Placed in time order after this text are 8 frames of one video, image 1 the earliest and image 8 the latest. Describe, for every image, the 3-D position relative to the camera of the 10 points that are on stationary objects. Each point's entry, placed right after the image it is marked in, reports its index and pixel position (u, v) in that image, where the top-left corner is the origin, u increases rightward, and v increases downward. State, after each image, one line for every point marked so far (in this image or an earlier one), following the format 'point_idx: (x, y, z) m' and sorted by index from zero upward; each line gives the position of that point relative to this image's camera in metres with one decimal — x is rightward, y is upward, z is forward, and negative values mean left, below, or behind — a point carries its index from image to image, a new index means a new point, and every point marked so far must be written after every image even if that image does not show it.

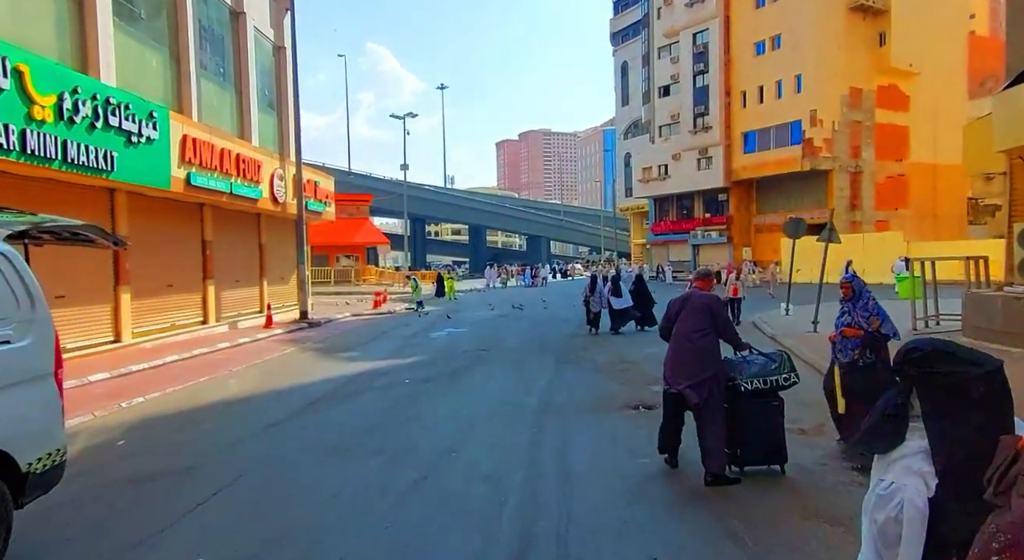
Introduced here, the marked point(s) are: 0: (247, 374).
0: (-5.8, -2.1, +12.7) m
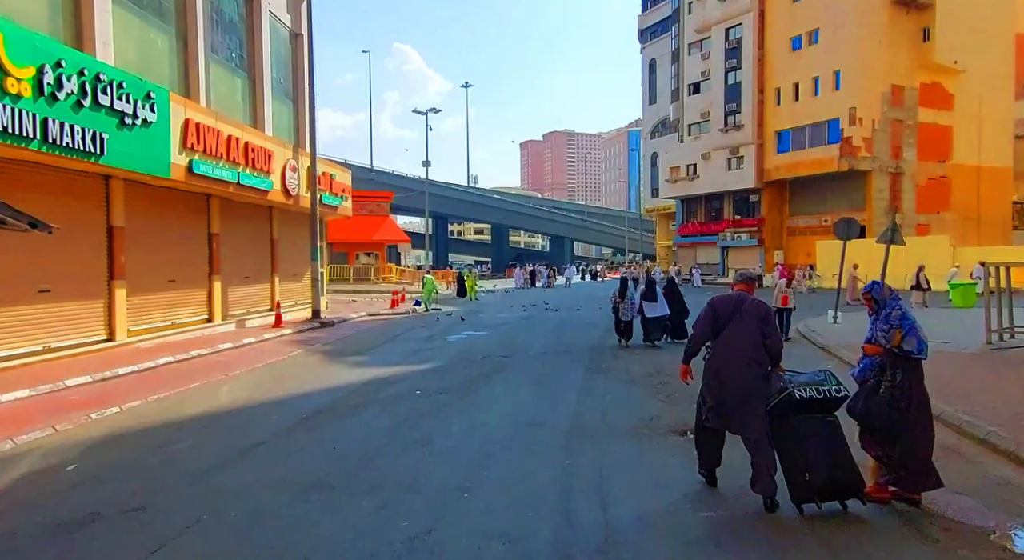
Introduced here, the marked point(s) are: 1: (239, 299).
0: (-5.3, -2.0, +11.5) m
1: (-8.9, -0.6, +19.2) m
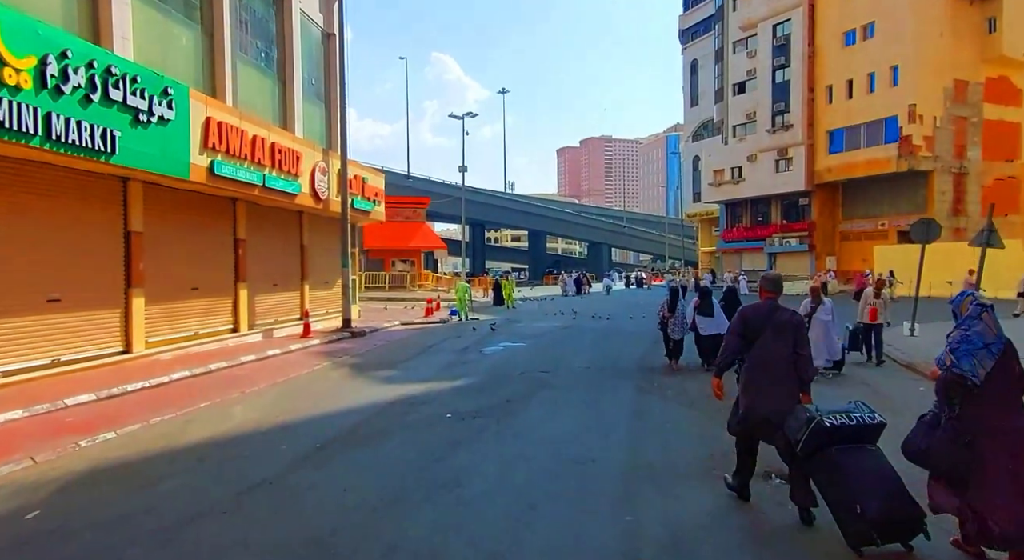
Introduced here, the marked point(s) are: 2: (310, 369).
0: (-4.6, -2.1, +10.5) m
1: (-7.7, -0.9, +18.4) m
2: (-4.8, -2.1, +13.9) m
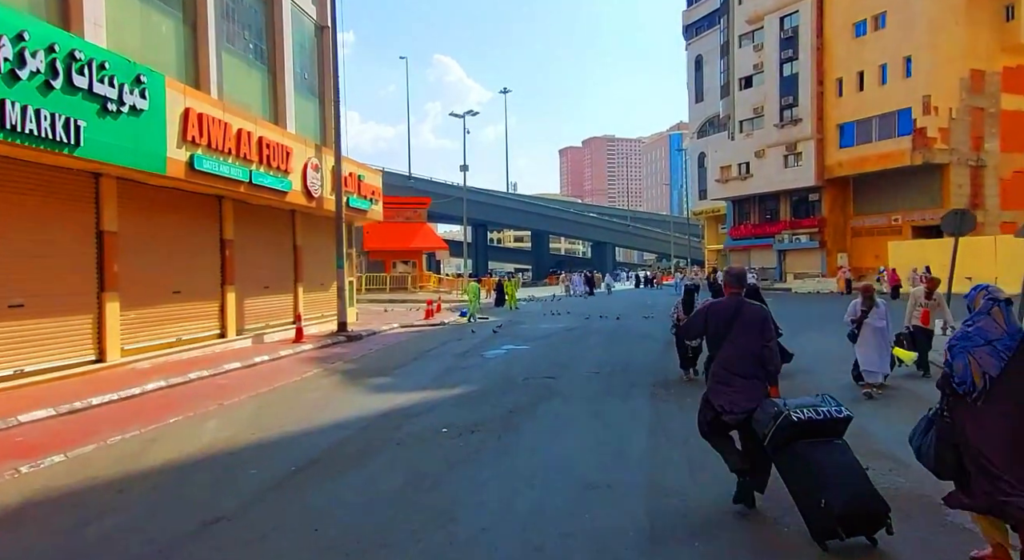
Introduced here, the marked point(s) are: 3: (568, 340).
0: (-4.5, -2.1, +9.6) m
1: (-7.6, -0.9, +17.5) m
2: (-4.7, -2.1, +13.0) m
3: (+1.8, -1.9, +18.3) m
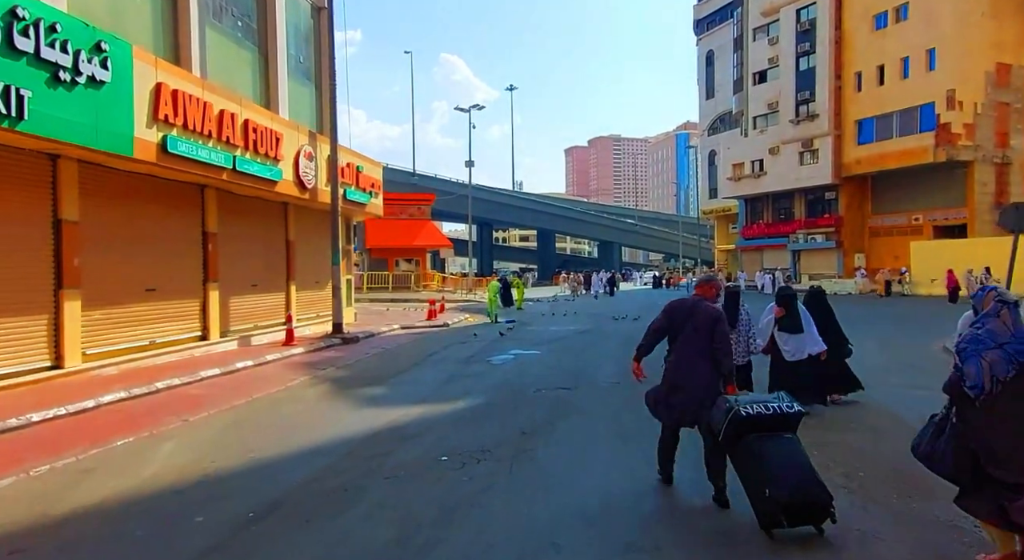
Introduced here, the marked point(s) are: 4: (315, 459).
0: (-4.3, -2.1, +8.2) m
1: (-7.4, -0.9, +16.1) m
2: (-4.5, -2.1, +11.6) m
3: (+2.0, -1.9, +16.9) m
4: (-2.3, -2.1, +7.1) m
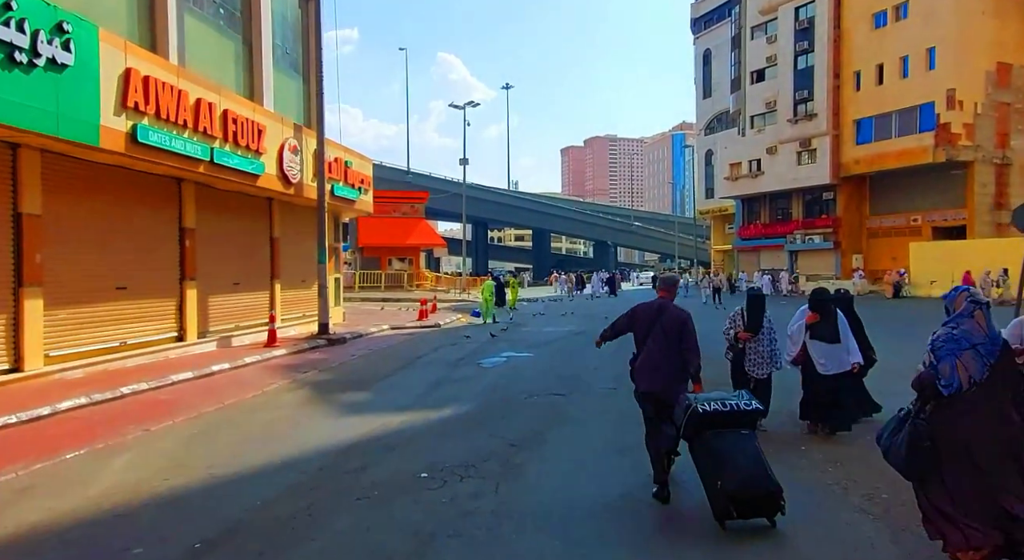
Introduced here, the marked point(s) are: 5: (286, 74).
0: (-4.5, -2.1, +7.5) m
1: (-7.6, -0.8, +15.4) m
2: (-4.7, -2.0, +10.9) m
3: (+1.8, -1.9, +16.3) m
4: (-2.5, -2.1, +6.4) m
5: (-7.5, +6.9, +19.6) m
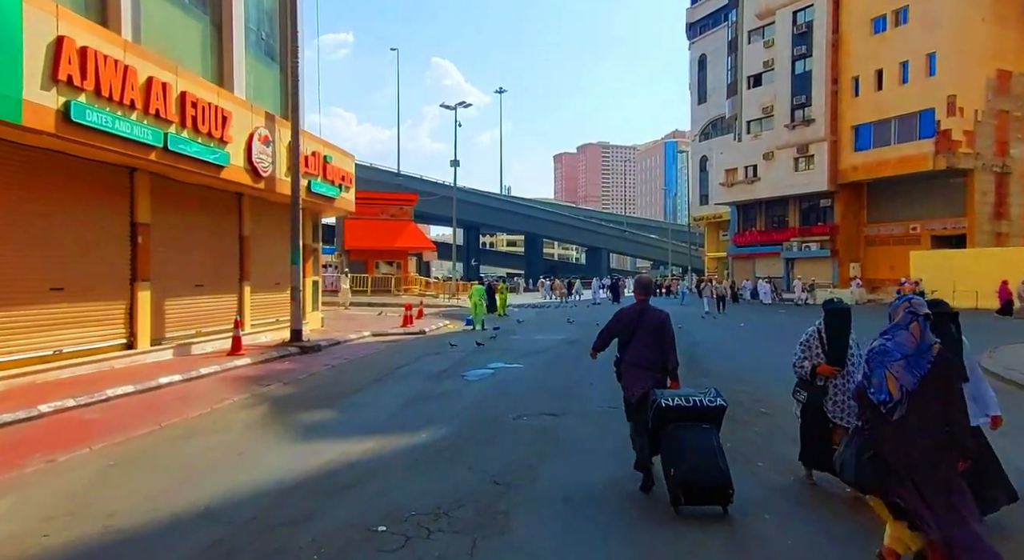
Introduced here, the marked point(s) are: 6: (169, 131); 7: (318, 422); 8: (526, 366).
0: (-4.7, -2.1, +6.2) m
1: (-7.8, -0.9, +14.0) m
2: (-4.9, -2.1, +9.6) m
3: (+1.5, -2.0, +15.0) m
4: (-2.6, -2.1, +5.1) m
5: (-7.8, +6.8, +18.3) m
6: (-6.9, +3.0, +11.8) m
7: (-2.9, -2.1, +8.7) m
8: (+0.3, -2.0, +14.2) m
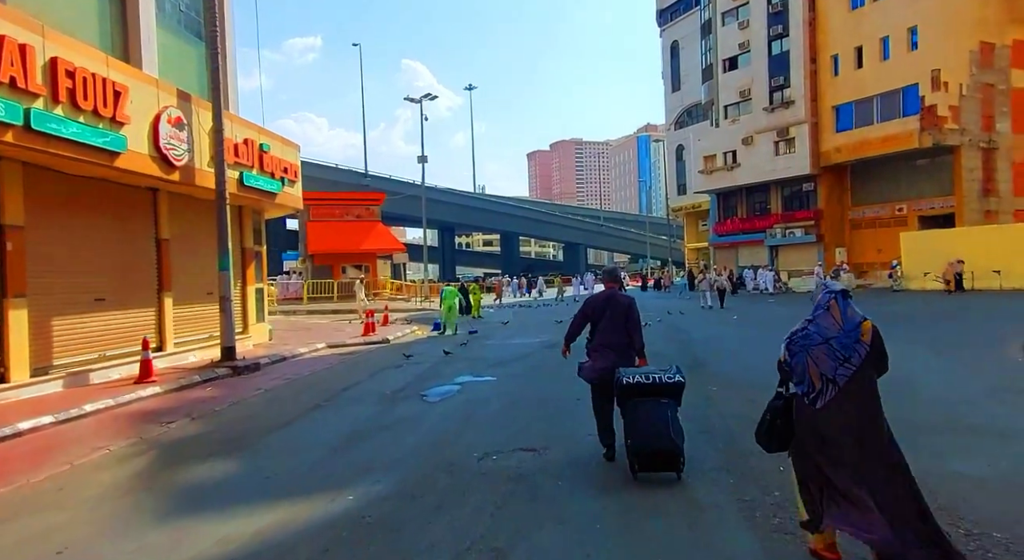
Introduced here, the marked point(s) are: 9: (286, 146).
0: (-5.0, -2.2, +3.8) m
1: (-8.5, -1.1, +11.5) m
2: (-5.3, -2.2, +7.1) m
3: (+0.8, -1.9, +12.8) m
4: (-2.9, -2.2, +2.8) m
5: (-8.9, +6.6, +15.8) m
6: (-7.6, +2.8, +9.3) m
7: (-3.3, -2.2, +6.4) m
8: (-0.3, -2.0, +12.0) m
9: (-7.1, +4.2, +18.4) m
